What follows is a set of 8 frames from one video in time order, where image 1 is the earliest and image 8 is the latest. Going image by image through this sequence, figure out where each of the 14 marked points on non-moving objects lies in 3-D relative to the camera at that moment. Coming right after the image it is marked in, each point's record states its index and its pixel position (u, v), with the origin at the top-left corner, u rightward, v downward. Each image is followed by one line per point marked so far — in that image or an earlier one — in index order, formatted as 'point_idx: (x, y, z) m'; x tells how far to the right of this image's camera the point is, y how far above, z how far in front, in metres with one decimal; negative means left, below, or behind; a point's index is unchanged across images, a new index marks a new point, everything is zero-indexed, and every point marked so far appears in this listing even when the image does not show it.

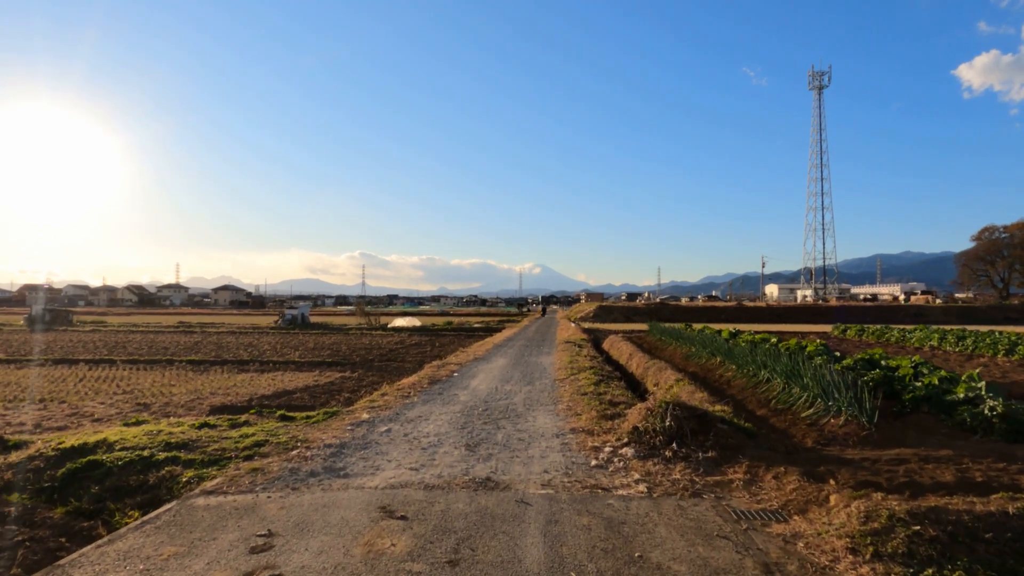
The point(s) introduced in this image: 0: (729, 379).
0: (+3.9, -1.6, +11.9) m
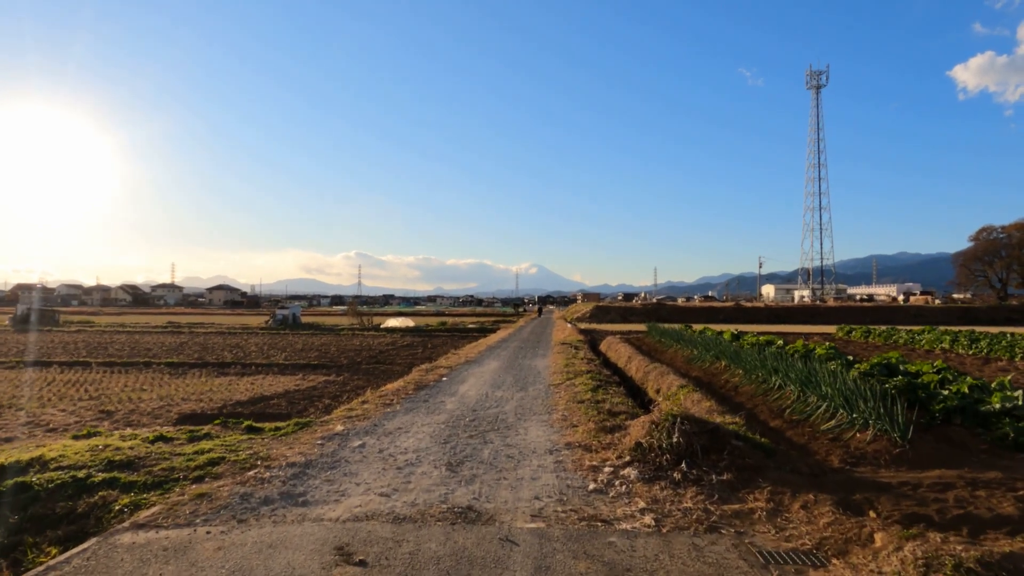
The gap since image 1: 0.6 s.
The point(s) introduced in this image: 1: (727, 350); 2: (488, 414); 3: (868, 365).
0: (+3.7, -1.6, +11.1) m
1: (+4.1, -1.2, +12.7) m
2: (-0.3, -1.7, +9.2) m
3: (+5.6, -1.2, +10.5) m
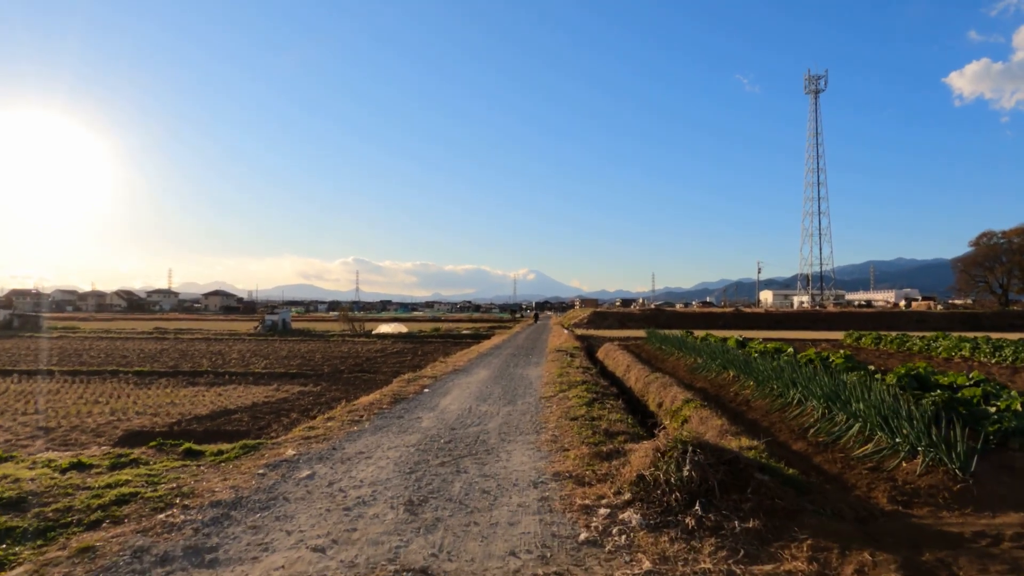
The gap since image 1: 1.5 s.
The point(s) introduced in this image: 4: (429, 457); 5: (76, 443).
0: (+3.5, -1.6, +9.9) m
1: (+3.9, -1.3, +11.6) m
2: (-0.5, -1.8, +8.1) m
3: (+5.4, -1.3, +9.4) m
4: (-0.8, -1.7, +6.7) m
5: (-5.8, -2.0, +8.8) m
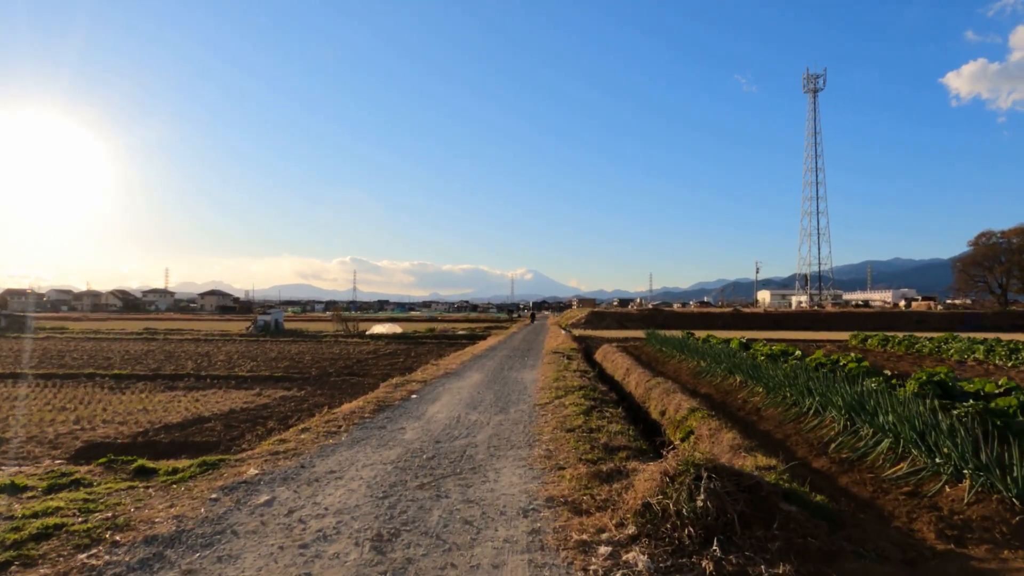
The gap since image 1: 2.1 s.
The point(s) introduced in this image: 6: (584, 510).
0: (+3.4, -1.6, +9.2) m
1: (+3.8, -1.2, +10.9) m
2: (-0.6, -1.8, +7.4) m
3: (+5.3, -1.2, +8.7) m
4: (-0.9, -1.7, +6.0) m
5: (-5.9, -2.0, +8.1) m
6: (+0.5, -1.6, +4.9) m
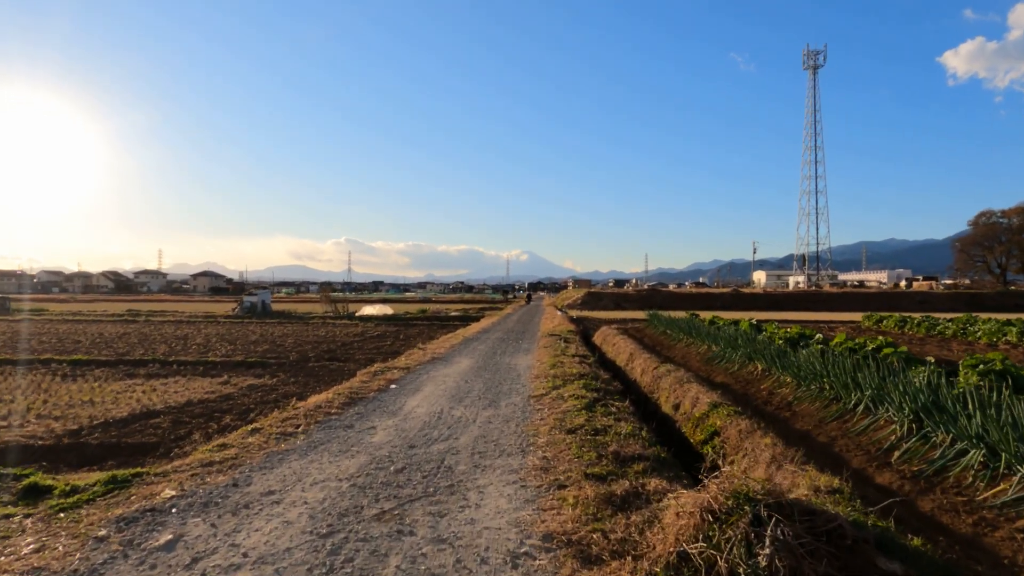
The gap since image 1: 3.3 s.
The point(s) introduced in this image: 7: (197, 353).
0: (+3.3, -1.3, +8.0) m
1: (+3.7, -0.9, +9.6) m
2: (-0.7, -1.5, +6.1) m
3: (+5.2, -1.0, +7.4) m
4: (-1.0, -1.5, +4.7) m
5: (-6.0, -1.8, +6.8) m
6: (+0.4, -1.4, +3.6) m
7: (-9.0, -1.9, +19.1) m
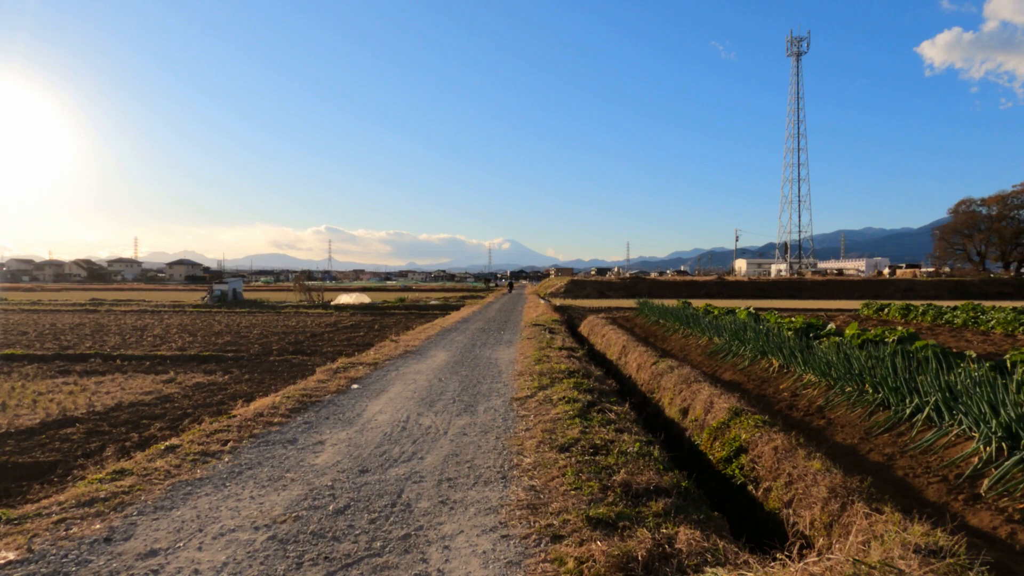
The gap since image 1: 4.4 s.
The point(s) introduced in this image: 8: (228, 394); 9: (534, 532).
0: (+3.1, -1.2, +6.7) m
1: (+3.4, -0.7, +8.4) m
2: (-0.9, -1.4, +4.7) m
3: (+5.0, -0.8, +6.3) m
4: (-1.1, -1.4, +3.3) m
5: (-6.2, -1.6, +5.3) m
6: (+0.4, -1.4, +2.3) m
7: (-9.5, -1.5, +17.5) m
8: (-4.3, -1.6, +10.1) m
9: (+0.1, -1.3, +3.7) m
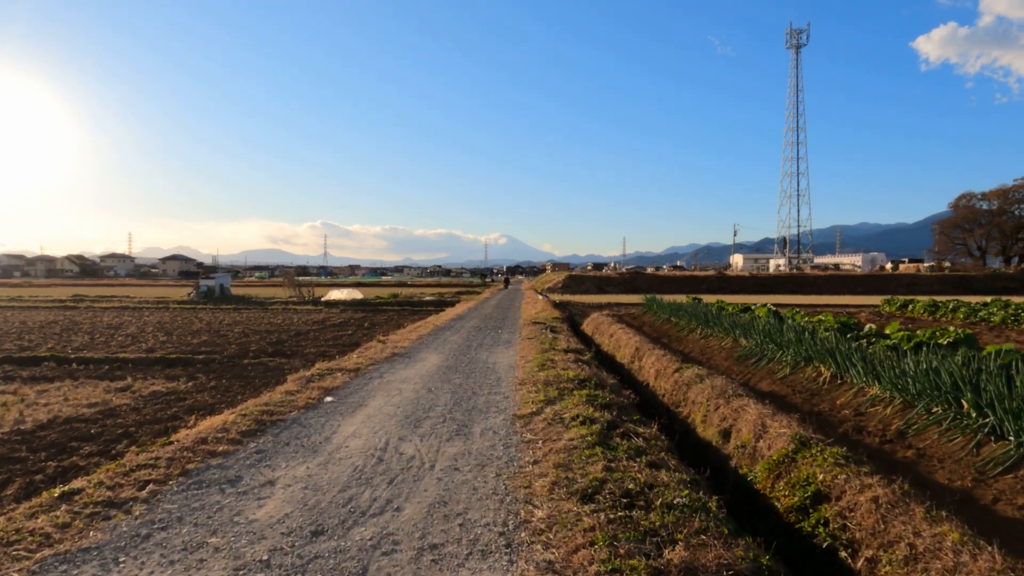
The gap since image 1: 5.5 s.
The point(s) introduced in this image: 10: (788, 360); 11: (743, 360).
0: (+3.1, -1.1, +5.4) m
1: (+3.4, -0.6, +7.1) m
2: (-0.9, -1.4, +3.4) m
3: (+5.0, -0.8, +5.0) m
4: (-1.1, -1.4, +2.0) m
5: (-6.1, -1.6, +4.0) m
6: (+0.4, -1.4, +1.0) m
7: (-9.5, -1.4, +16.2) m
8: (-4.3, -1.5, +8.7) m
9: (+0.2, -1.3, +2.4) m
10: (+3.3, -0.9, +8.0) m
11: (+3.2, -1.0, +9.3) m
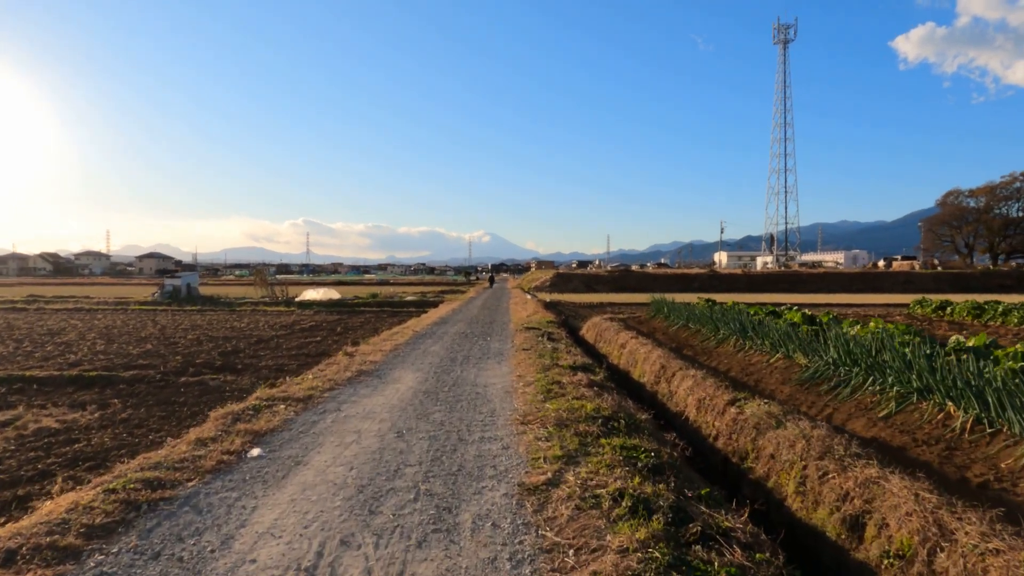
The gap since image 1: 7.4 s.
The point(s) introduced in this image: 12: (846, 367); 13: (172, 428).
0: (+3.2, -1.2, +3.3) m
1: (+3.4, -0.7, +5.0) m
2: (-0.7, -1.4, +1.2) m
3: (+5.1, -0.8, +2.9) m
4: (-0.9, -1.4, -0.2) m
5: (-6.0, -1.7, +1.6) m
6: (+0.6, -1.4, -1.2) m
7: (-9.7, -1.5, +13.7) m
8: (-4.3, -1.6, +6.5) m
9: (+0.3, -1.4, +0.2) m
10: (+3.3, -0.9, +5.9) m
11: (+3.2, -1.0, +7.1) m
12: (+3.3, -0.8, +6.7) m
13: (-3.8, -1.5, +7.6) m
